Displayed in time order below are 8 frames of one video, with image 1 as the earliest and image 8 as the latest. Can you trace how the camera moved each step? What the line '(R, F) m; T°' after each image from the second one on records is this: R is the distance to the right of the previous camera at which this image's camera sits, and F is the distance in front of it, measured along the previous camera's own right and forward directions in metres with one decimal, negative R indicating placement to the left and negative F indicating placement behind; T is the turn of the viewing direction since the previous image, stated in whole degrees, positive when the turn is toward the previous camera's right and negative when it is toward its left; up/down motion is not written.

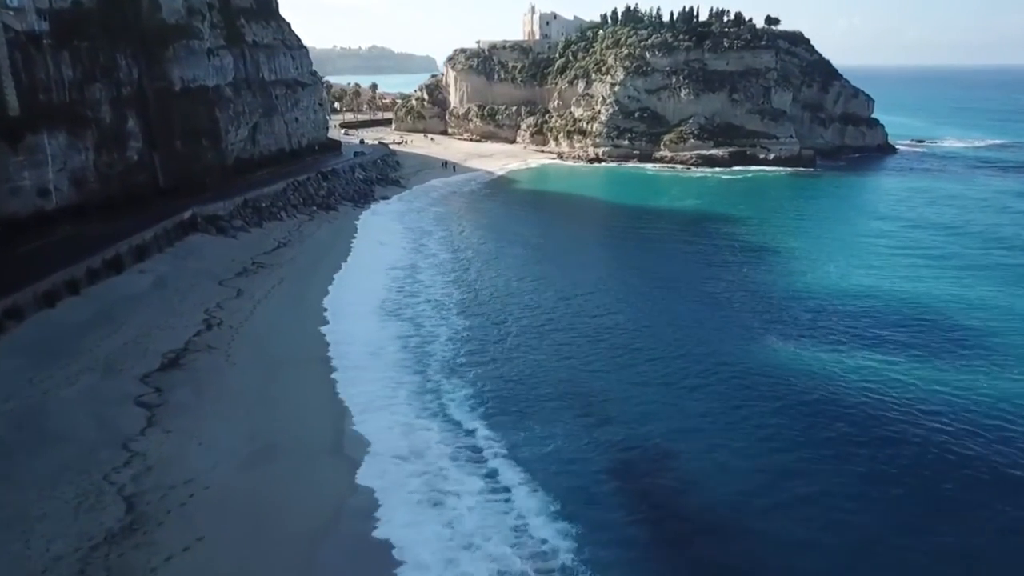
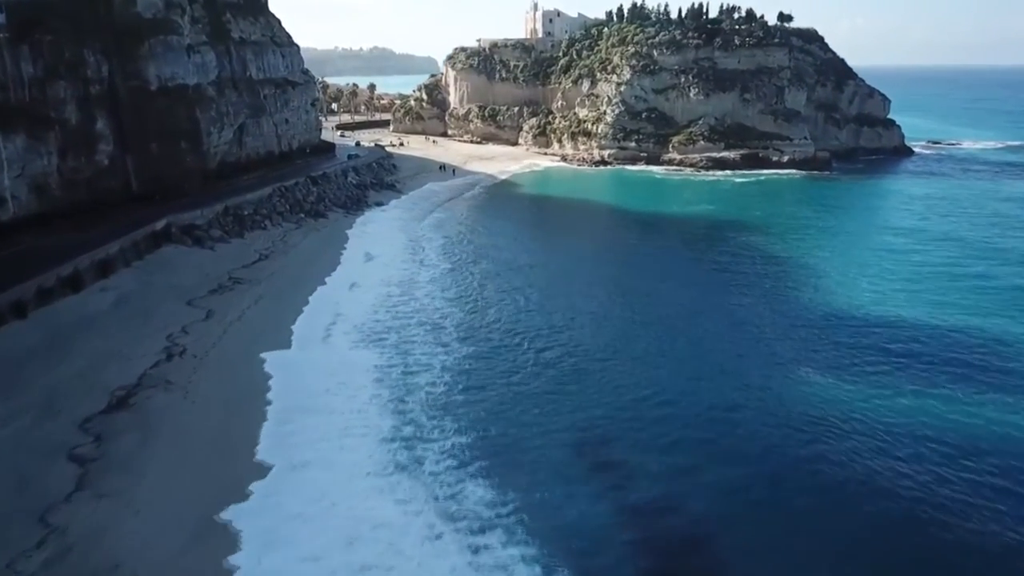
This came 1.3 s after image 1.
(0.0, +2.9) m; 0°
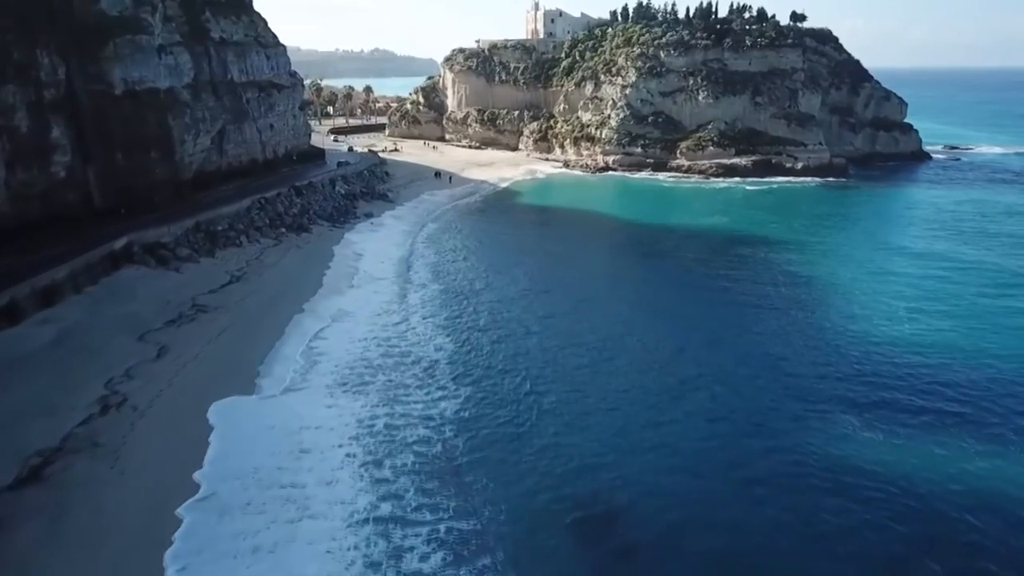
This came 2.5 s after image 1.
(+0.1, +3.1) m; 0°
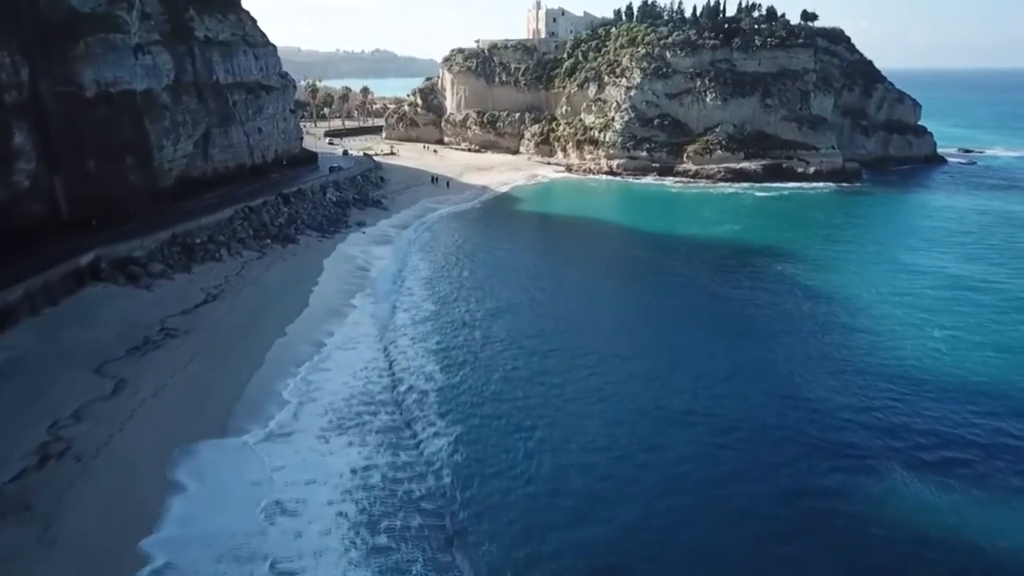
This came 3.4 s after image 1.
(0.0, +2.3) m; 0°
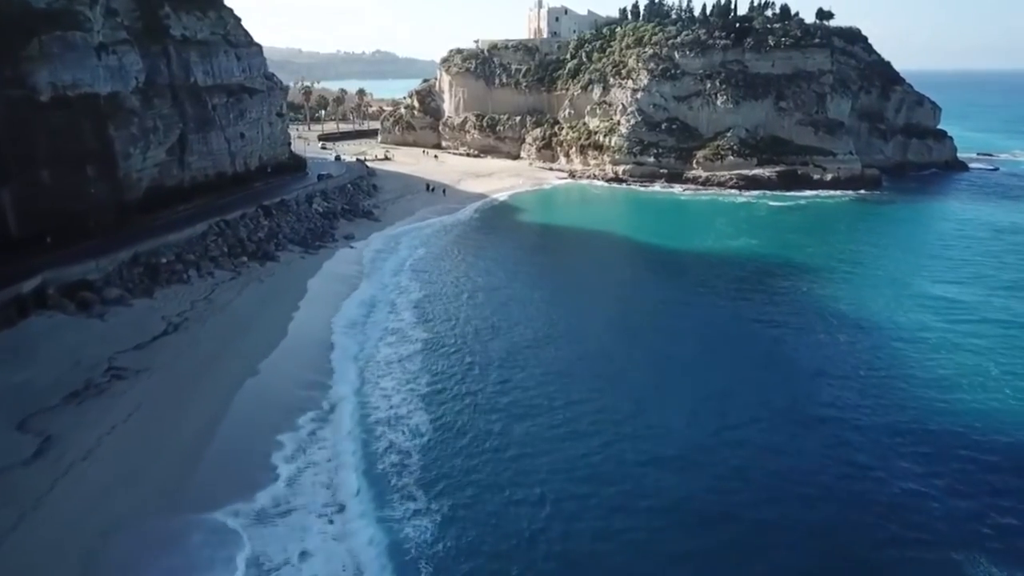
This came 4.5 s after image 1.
(+0.1, +3.0) m; 0°
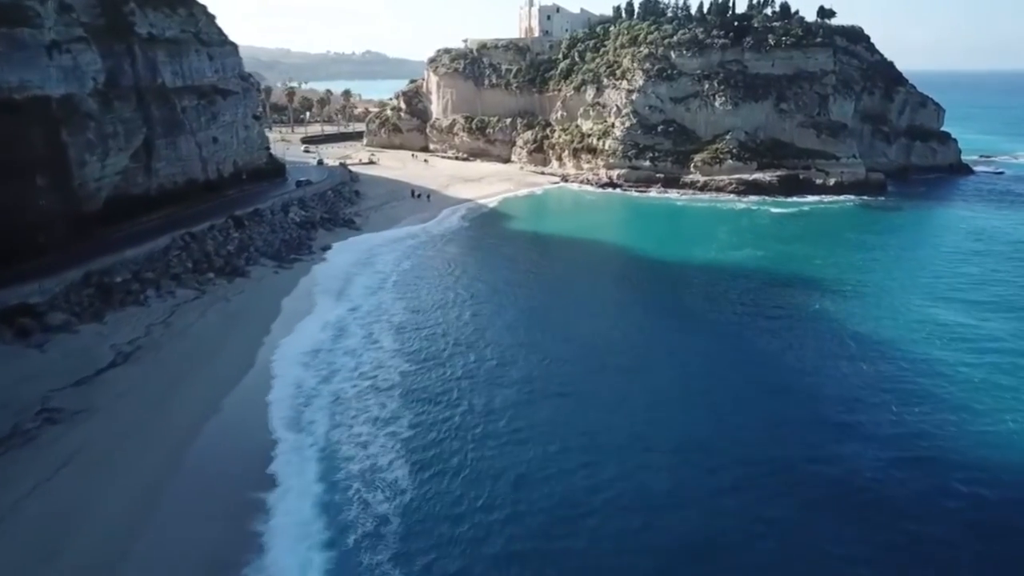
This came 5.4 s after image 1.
(+0.1, +2.4) m; +1°
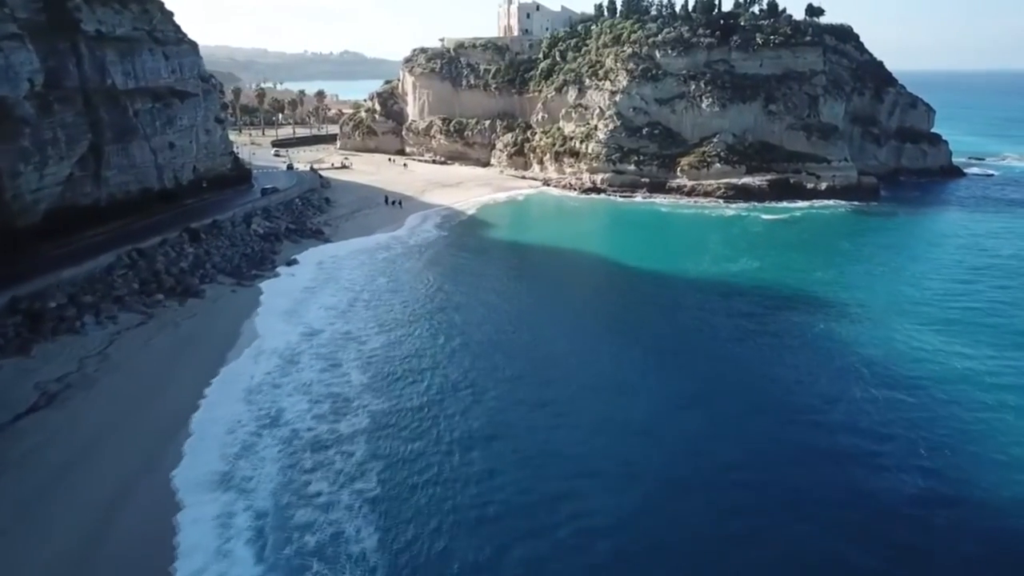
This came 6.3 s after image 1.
(+0.1, +2.4) m; +1°
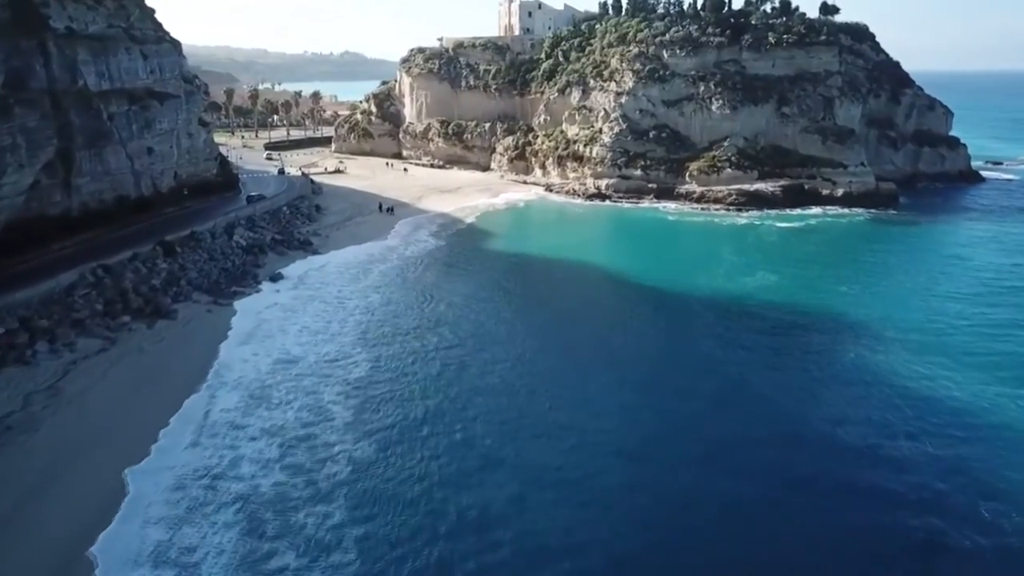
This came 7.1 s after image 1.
(0.0, +2.4) m; 0°
